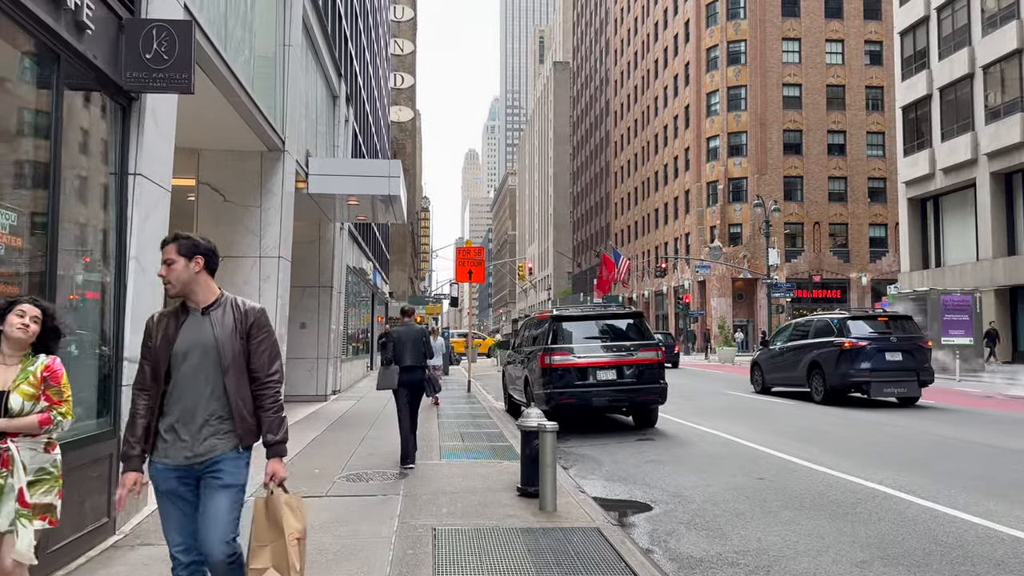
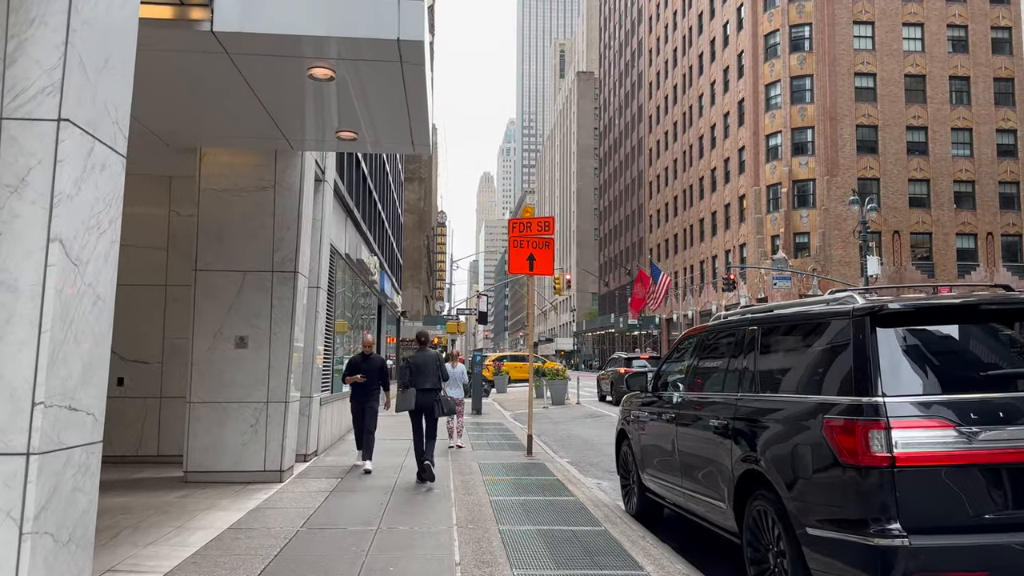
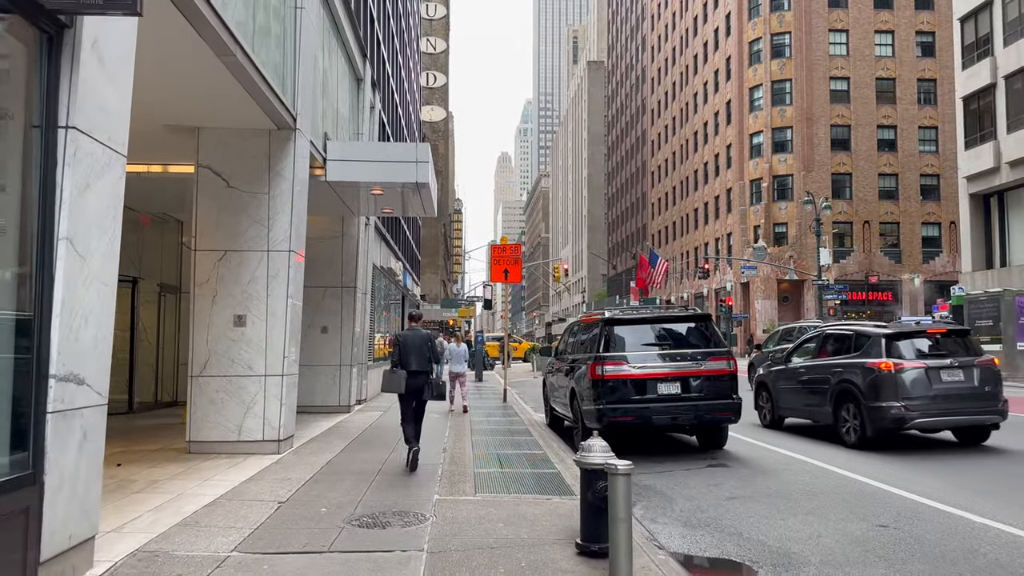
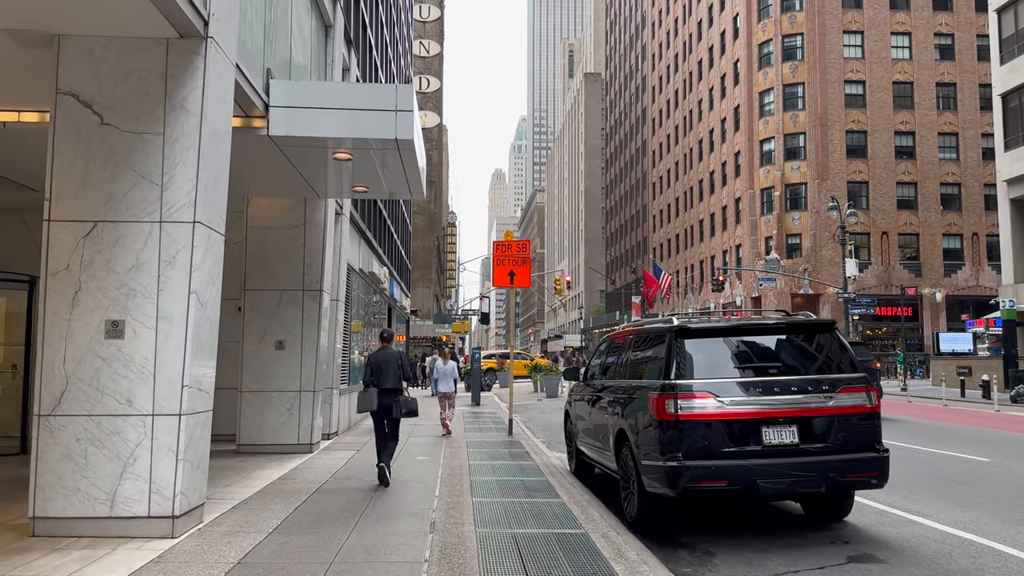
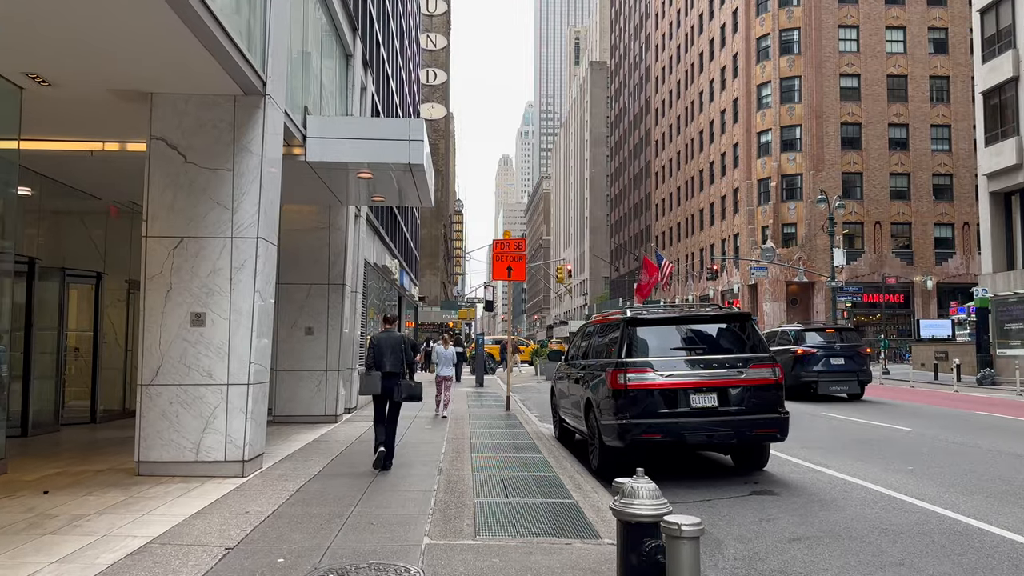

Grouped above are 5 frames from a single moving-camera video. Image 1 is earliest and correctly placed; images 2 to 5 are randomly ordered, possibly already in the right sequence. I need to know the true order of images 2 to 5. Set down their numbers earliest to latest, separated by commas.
3, 5, 4, 2
